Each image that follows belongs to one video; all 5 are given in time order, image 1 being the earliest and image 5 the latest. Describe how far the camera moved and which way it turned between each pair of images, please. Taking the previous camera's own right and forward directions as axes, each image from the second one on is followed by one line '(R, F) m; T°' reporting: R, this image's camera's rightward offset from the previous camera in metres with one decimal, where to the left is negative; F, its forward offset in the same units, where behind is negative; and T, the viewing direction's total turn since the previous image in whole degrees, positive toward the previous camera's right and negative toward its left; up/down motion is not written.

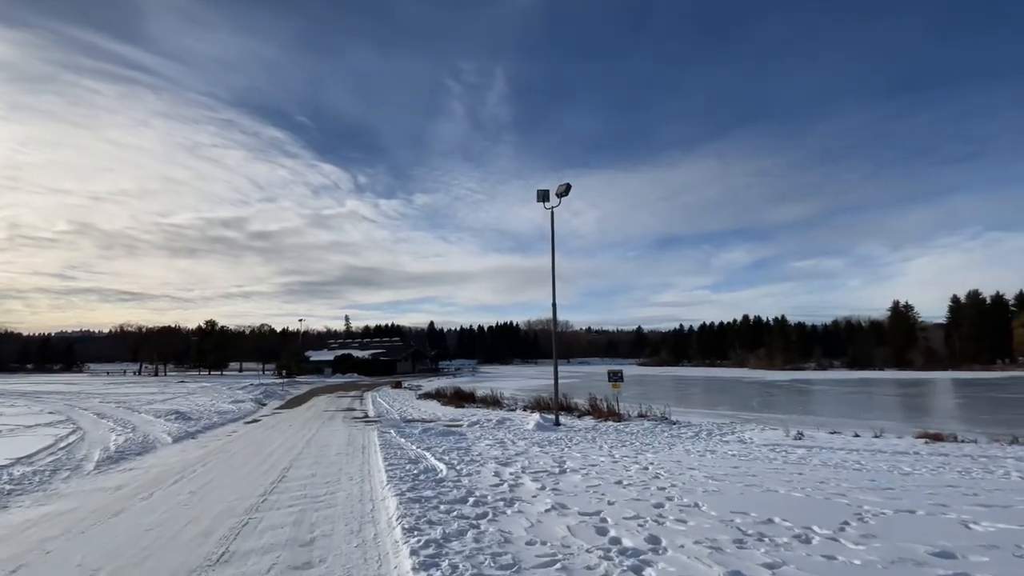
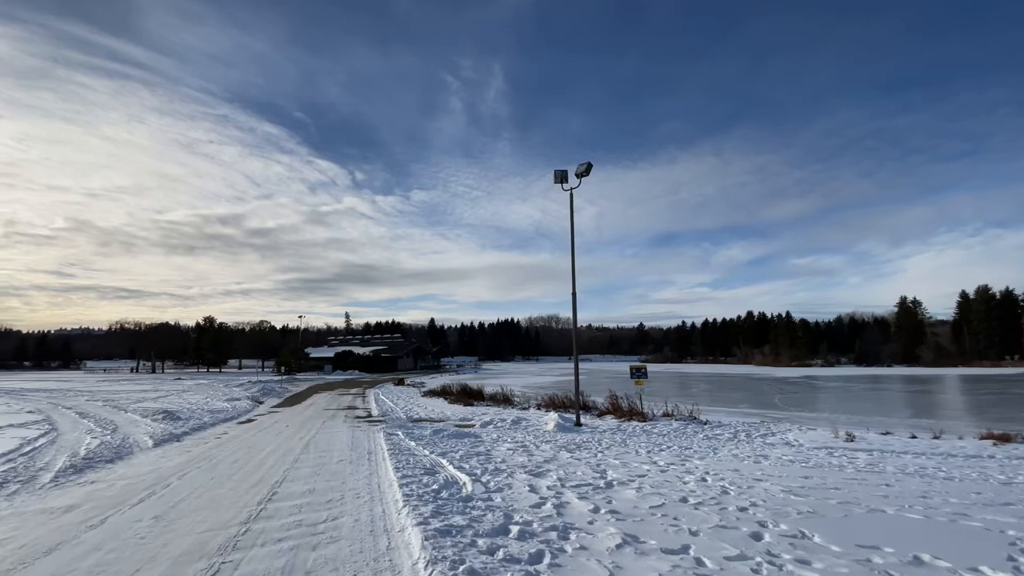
(-0.5, +1.6) m; 0°
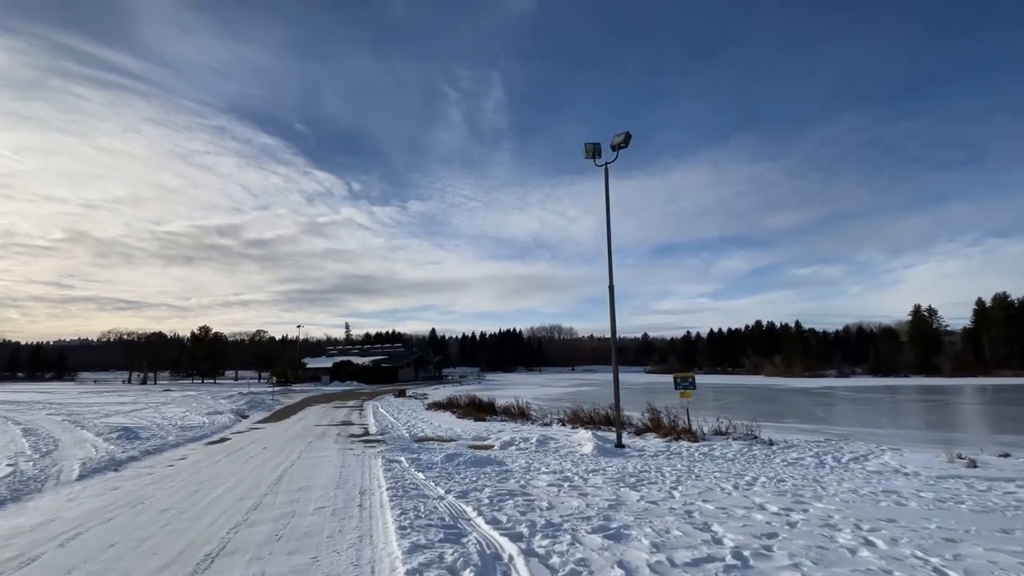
(-0.6, +2.9) m; 0°
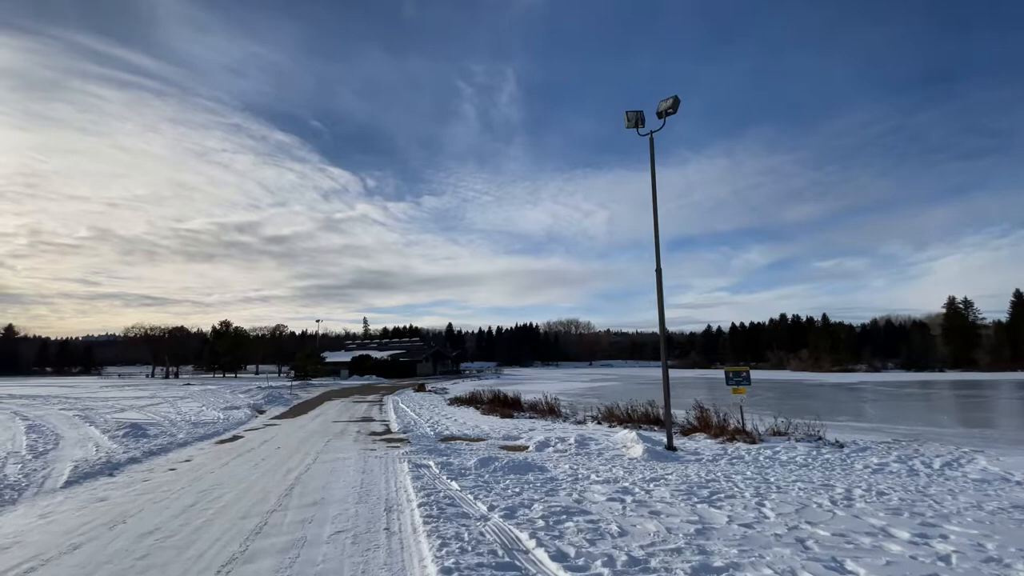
(-0.4, +1.4) m; -2°
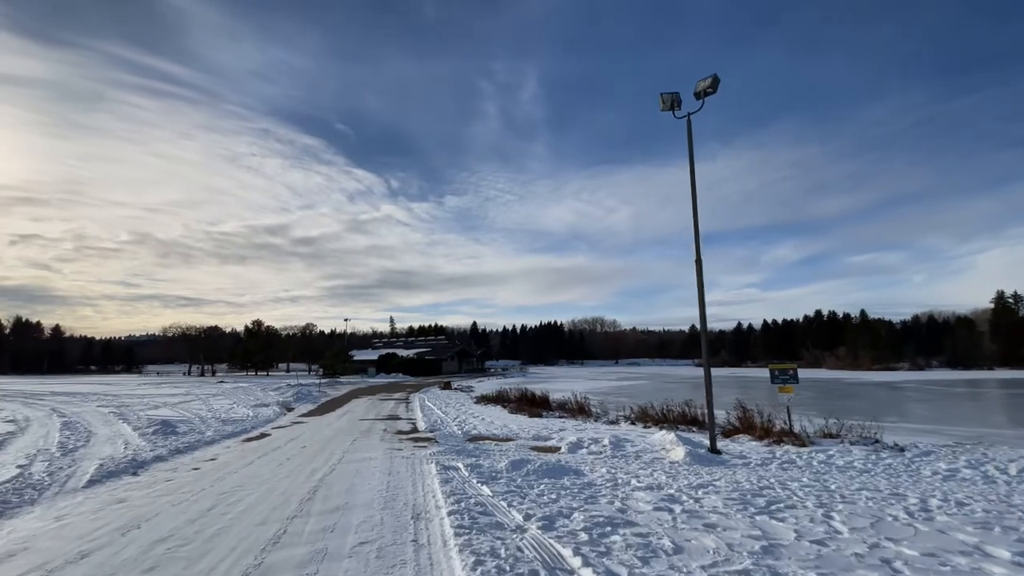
(-0.1, +0.6) m; -3°
